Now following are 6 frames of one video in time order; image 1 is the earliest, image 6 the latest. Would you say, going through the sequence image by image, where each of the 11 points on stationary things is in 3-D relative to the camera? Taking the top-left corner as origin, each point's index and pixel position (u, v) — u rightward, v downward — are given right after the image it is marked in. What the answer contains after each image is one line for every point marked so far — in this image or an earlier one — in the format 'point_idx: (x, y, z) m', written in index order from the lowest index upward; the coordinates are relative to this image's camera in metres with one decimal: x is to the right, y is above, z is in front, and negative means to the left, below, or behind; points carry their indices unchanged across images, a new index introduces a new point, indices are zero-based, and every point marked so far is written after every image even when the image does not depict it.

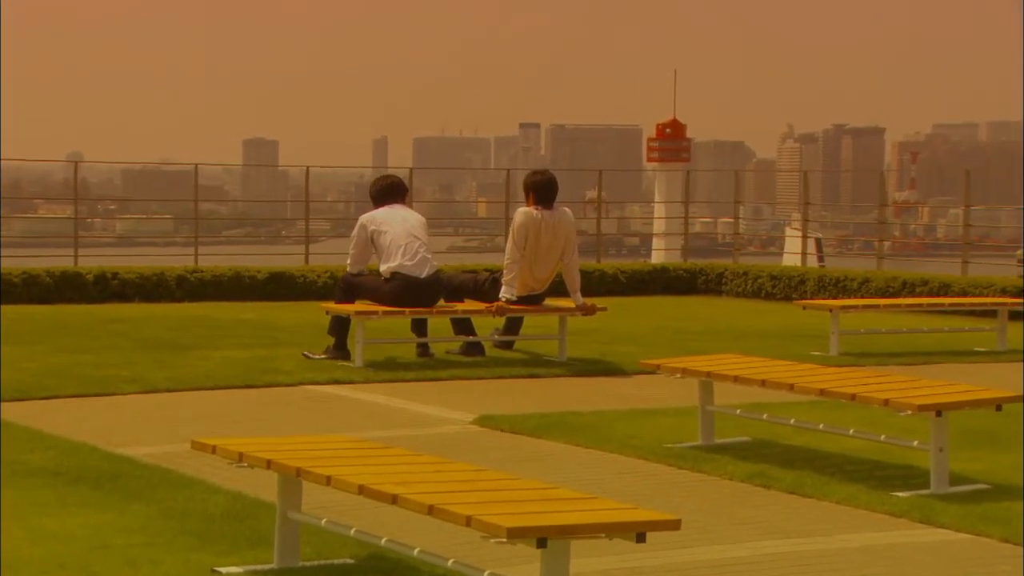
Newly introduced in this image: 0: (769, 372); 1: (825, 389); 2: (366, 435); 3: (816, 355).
0: (+1.8, -0.6, +10.0) m
1: (+2.1, -0.6, +9.5) m
2: (-1.0, -1.0, +9.7) m
3: (+2.9, -0.6, +13.7) m
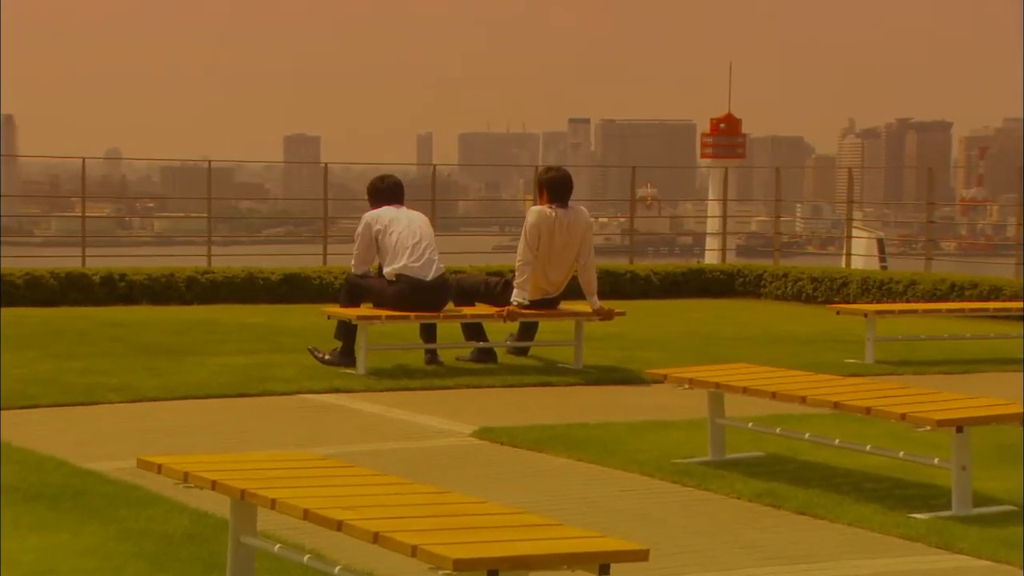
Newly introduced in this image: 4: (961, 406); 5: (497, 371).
0: (+1.8, -0.6, +9.4) m
1: (+2.0, -0.7, +8.9) m
2: (-1.0, -1.0, +9.2) m
3: (+3.0, -0.7, +13.1) m
4: (+2.7, -0.7, +8.7) m
5: (-0.1, -0.7, +11.8) m
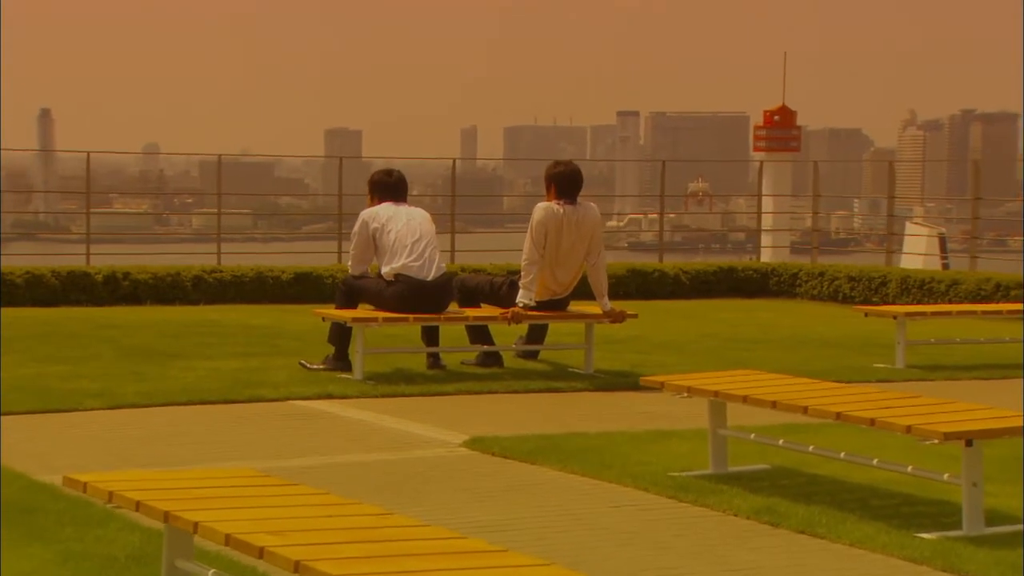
0: (+1.7, -0.6, +8.9) m
1: (+1.9, -0.7, +8.3) m
2: (-1.1, -1.1, +8.8) m
3: (+3.2, -0.7, +12.5) m
4: (+2.6, -0.7, +8.1) m
5: (-0.1, -0.7, +11.4) m
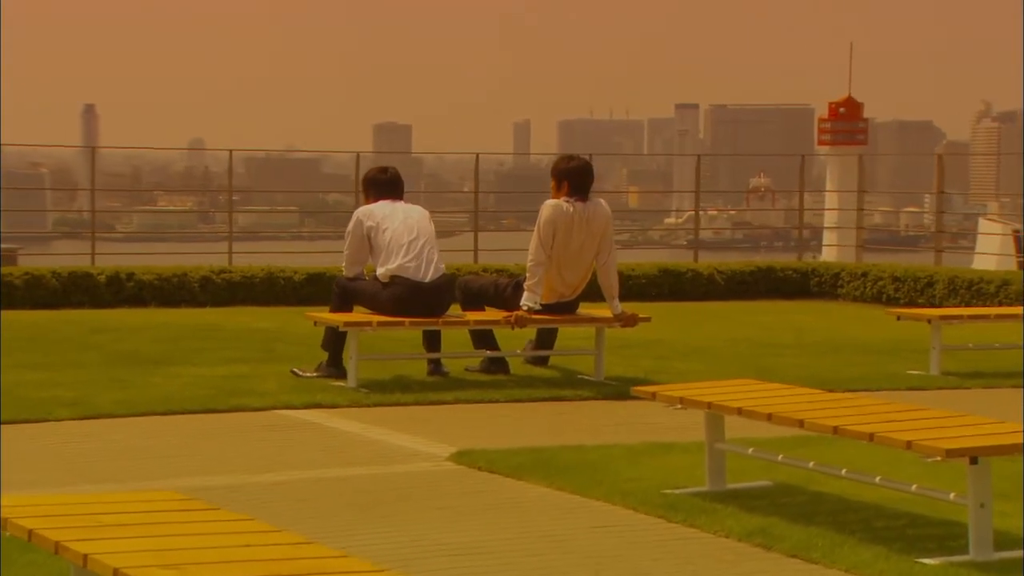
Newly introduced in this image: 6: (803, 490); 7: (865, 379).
0: (+1.5, -0.7, +8.3) m
1: (+1.7, -0.7, +7.7) m
2: (-1.2, -1.1, +8.4) m
3: (+3.2, -0.7, +11.8) m
4: (+2.4, -0.8, +7.4) m
5: (0.0, -0.7, +10.9) m
6: (+1.8, -1.2, +8.7) m
7: (+2.8, -0.7, +11.5) m
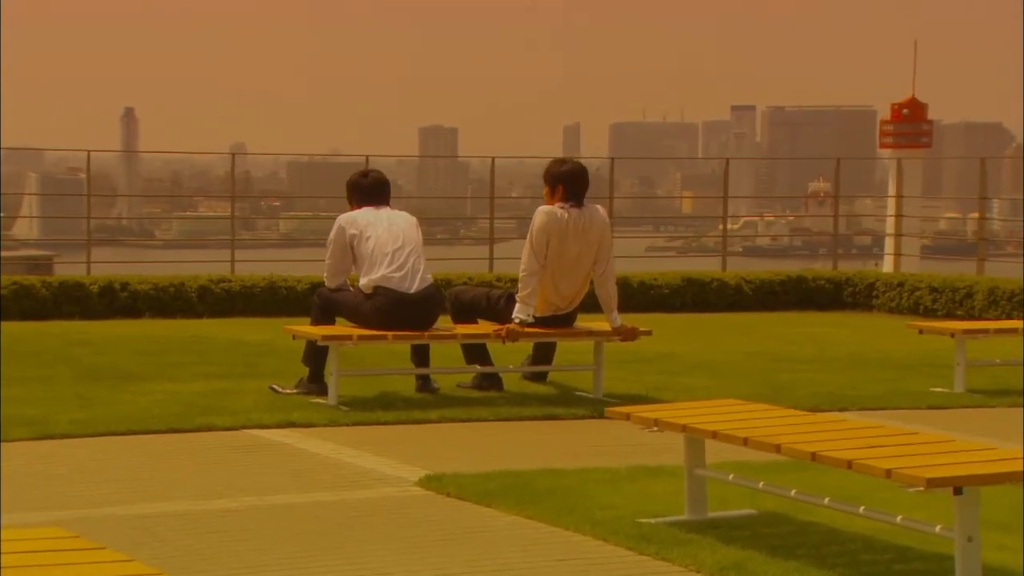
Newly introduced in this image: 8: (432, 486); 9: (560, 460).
0: (+1.3, -0.8, +7.7) m
1: (+1.5, -0.8, +7.1) m
2: (-1.5, -1.2, +8.0) m
3: (+3.2, -0.8, +11.1) m
4: (+2.1, -0.8, +6.8) m
5: (-0.1, -0.8, +10.4) m
6: (+1.6, -1.3, +8.1) m
7: (+2.8, -0.8, +10.9) m
8: (-0.5, -1.2, +8.6) m
9: (+0.3, -1.1, +9.2) m
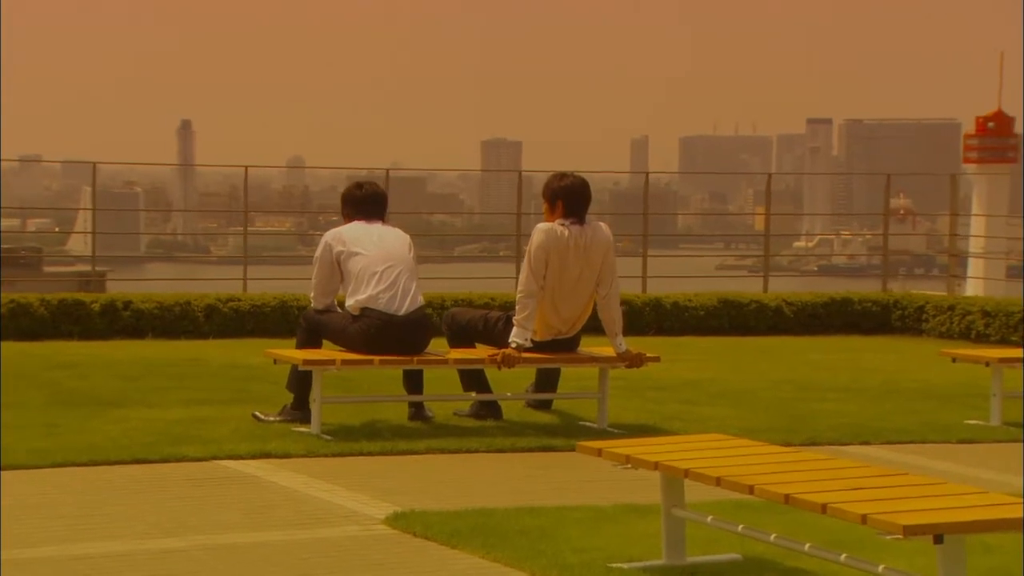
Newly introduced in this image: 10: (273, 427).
0: (+1.1, -0.9, +7.1) m
1: (+1.2, -1.0, +6.5) m
2: (-1.7, -1.3, +7.6) m
3: (+3.3, -1.0, +10.3) m
4: (+1.8, -1.0, +6.1) m
5: (-0.1, -1.0, +9.9) m
6: (+1.4, -1.4, +7.4) m
7: (+2.8, -1.0, +10.1) m
8: (-0.6, -1.3, +8.0) m
9: (+0.2, -1.2, +8.6) m
10: (-1.6, -0.9, +9.6) m
